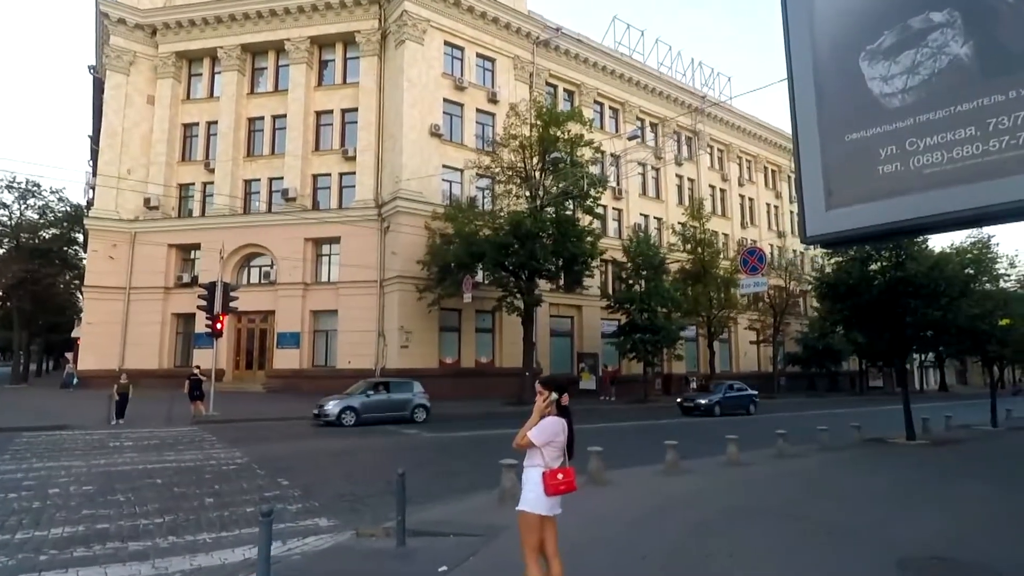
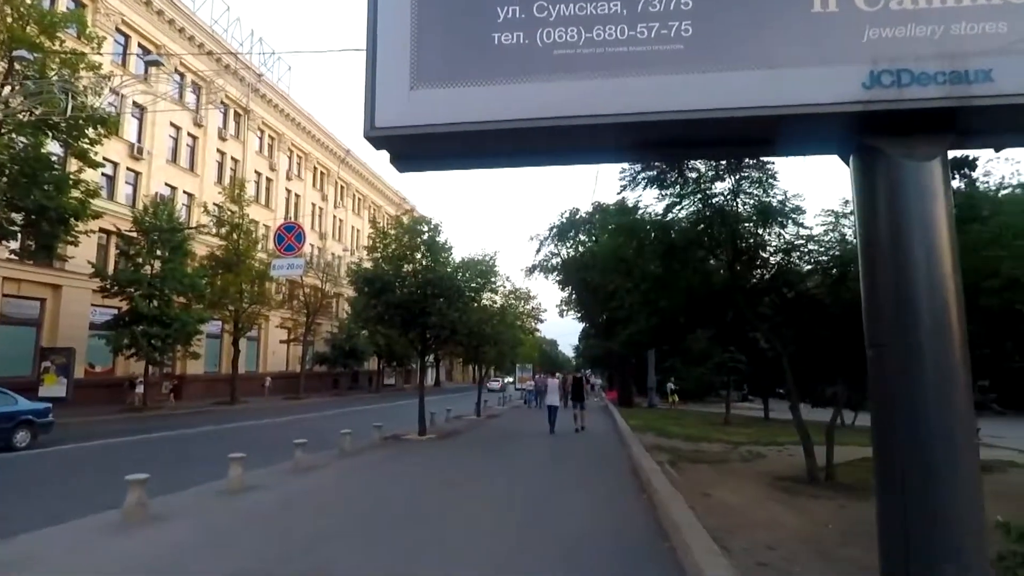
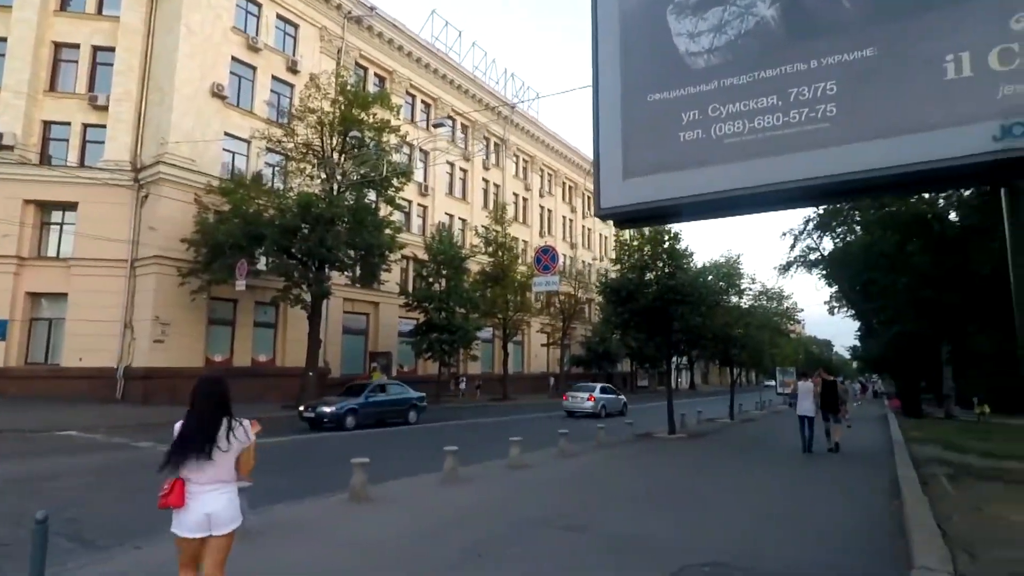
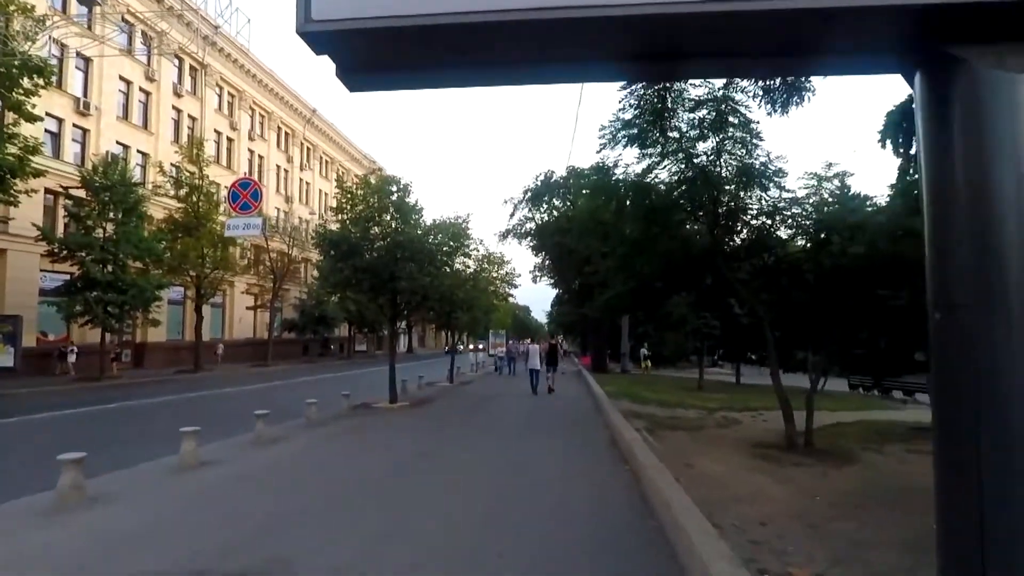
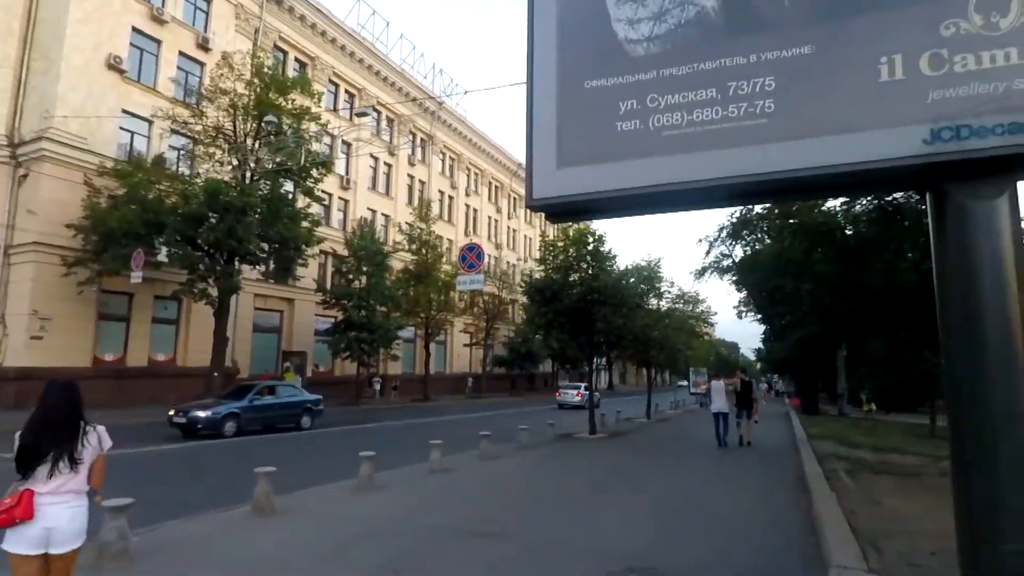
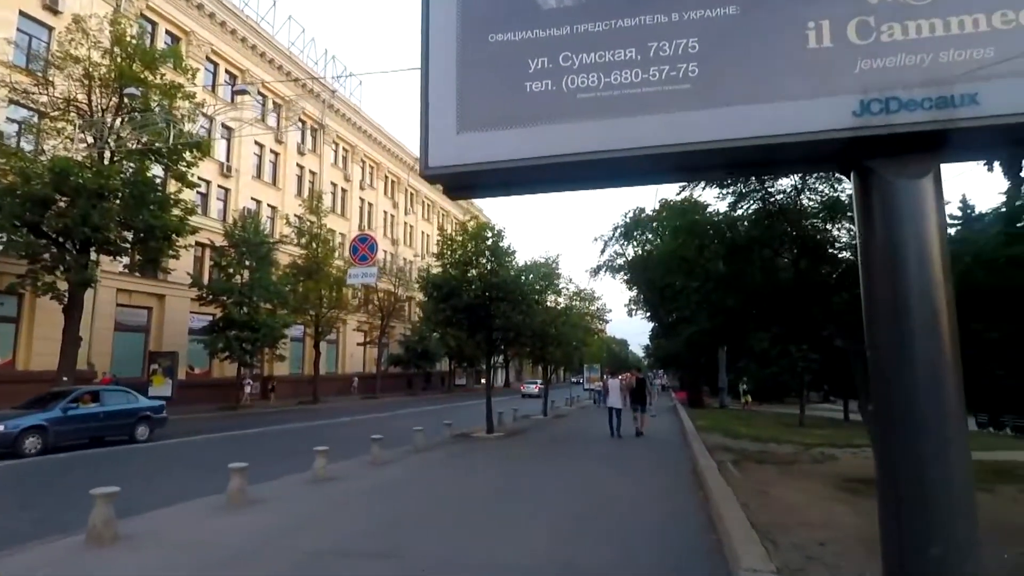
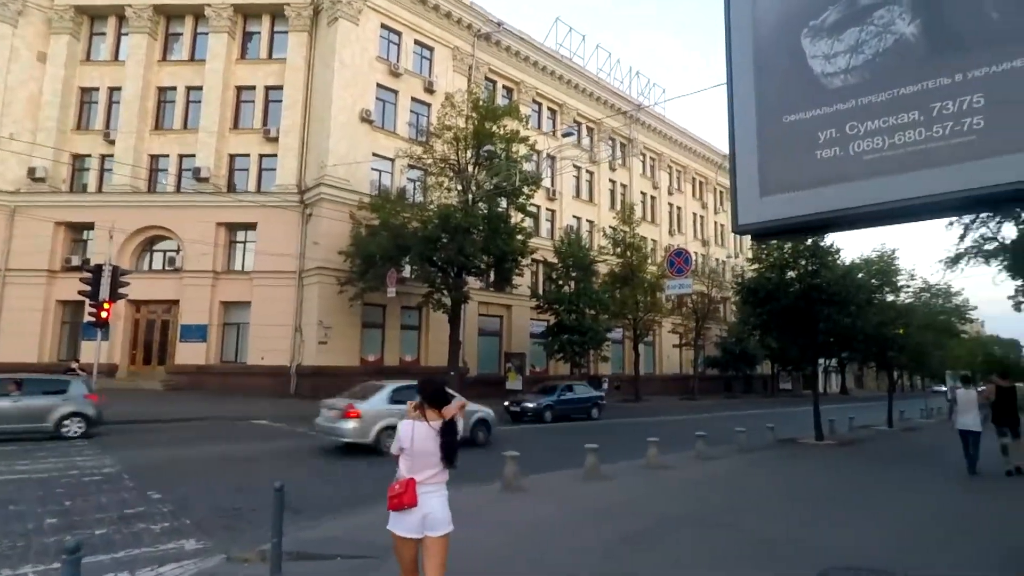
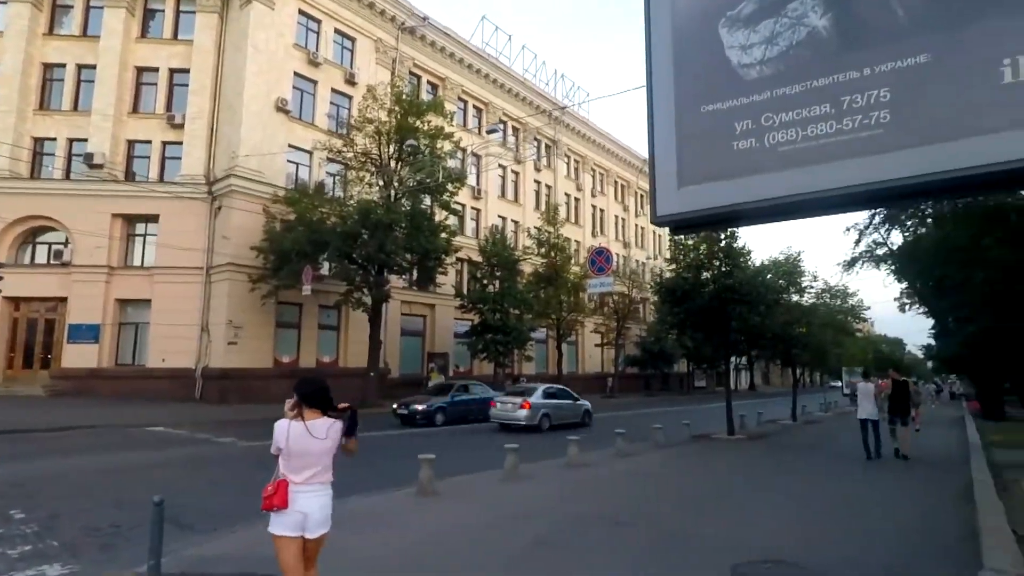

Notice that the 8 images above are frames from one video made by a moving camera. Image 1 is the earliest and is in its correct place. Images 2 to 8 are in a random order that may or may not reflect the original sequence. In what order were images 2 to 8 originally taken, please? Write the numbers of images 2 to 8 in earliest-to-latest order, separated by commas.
7, 8, 3, 5, 6, 2, 4
